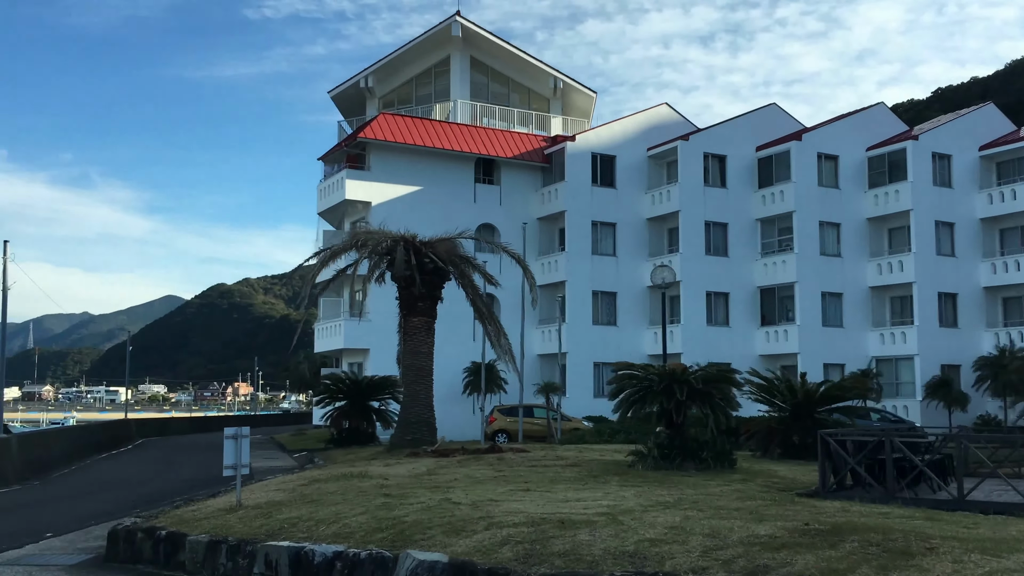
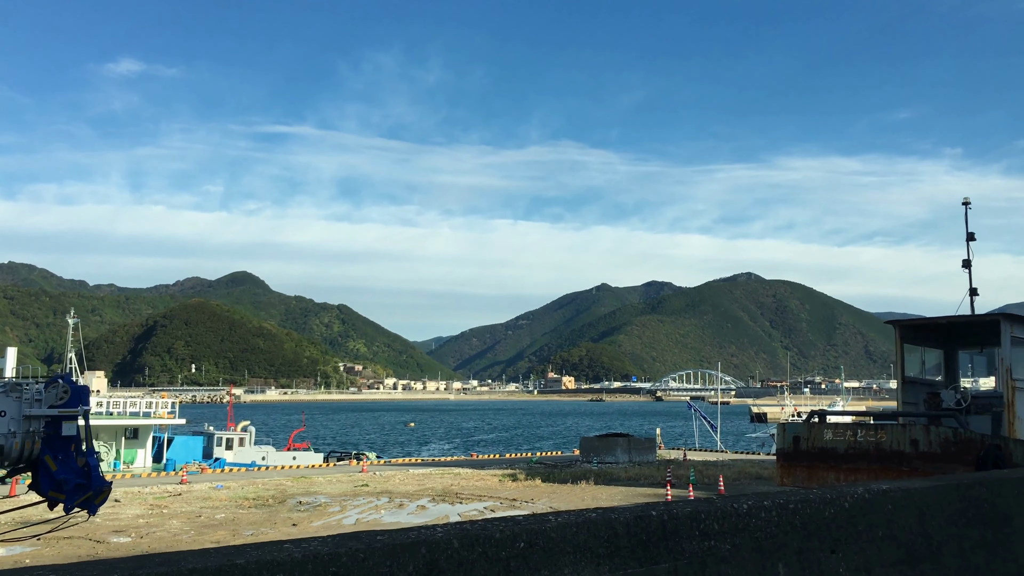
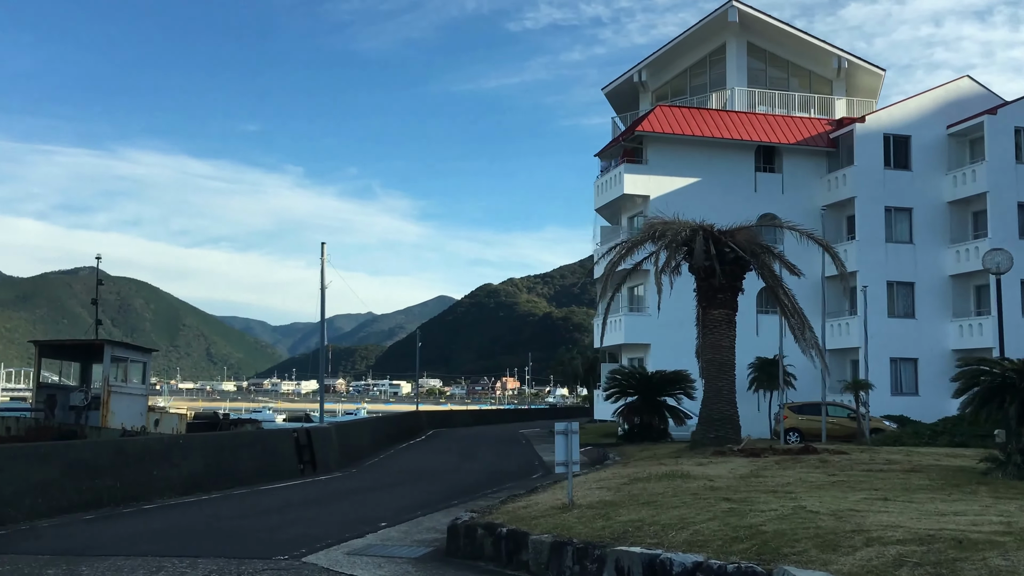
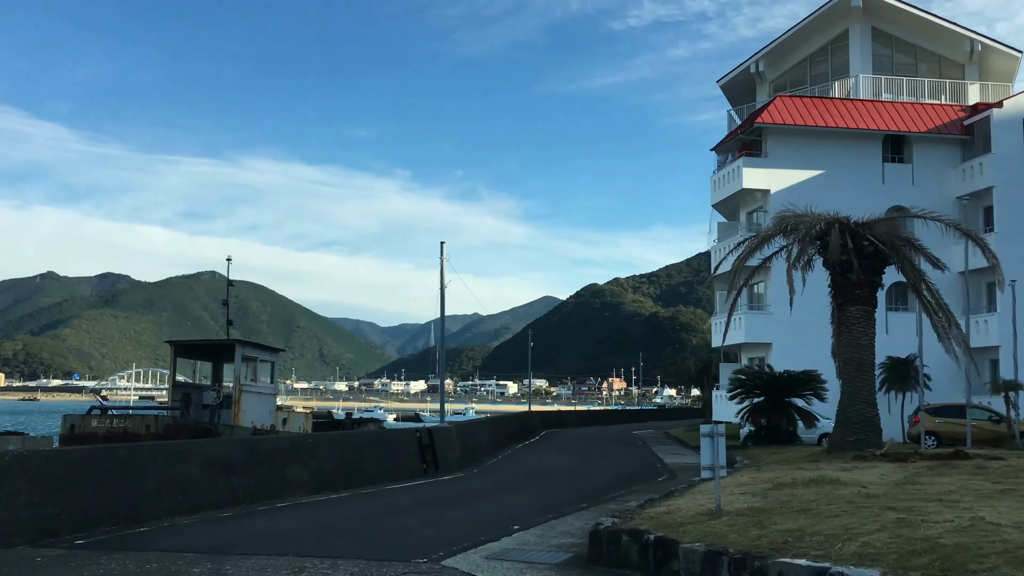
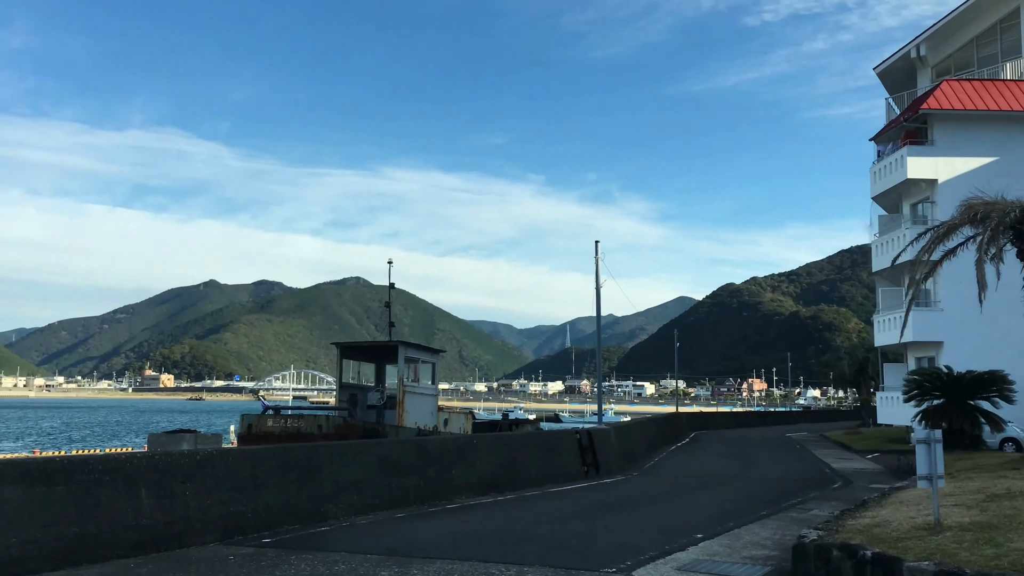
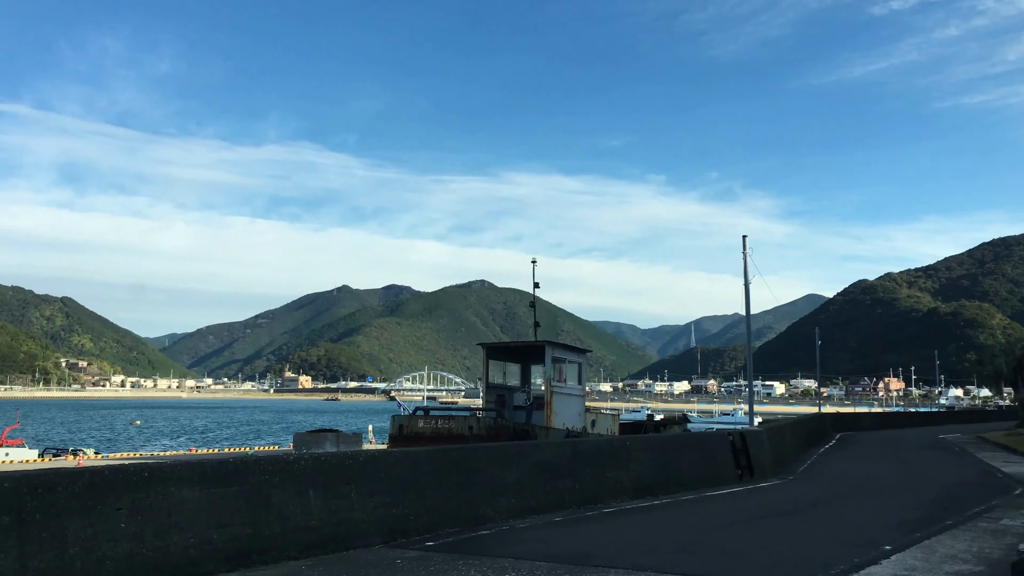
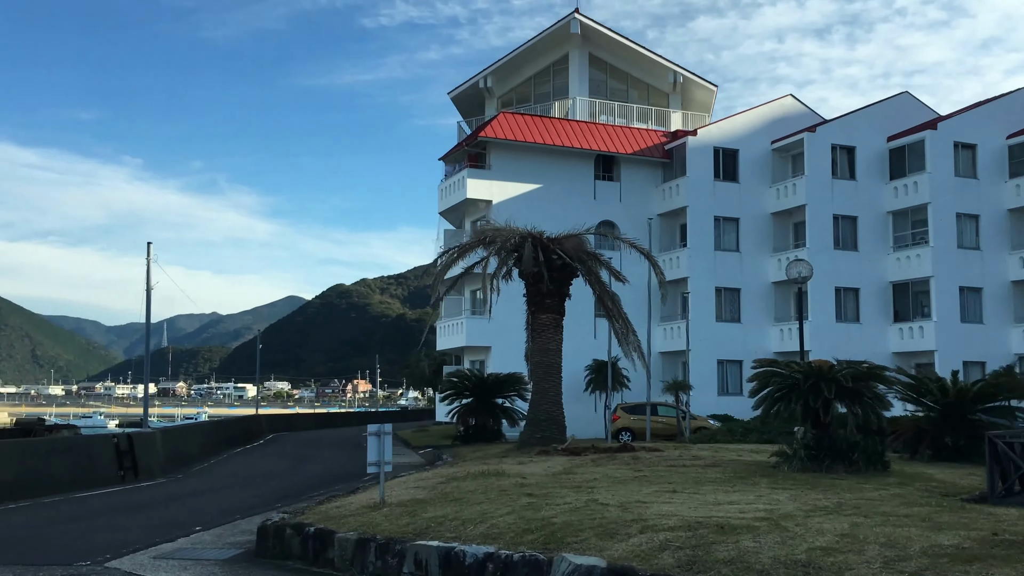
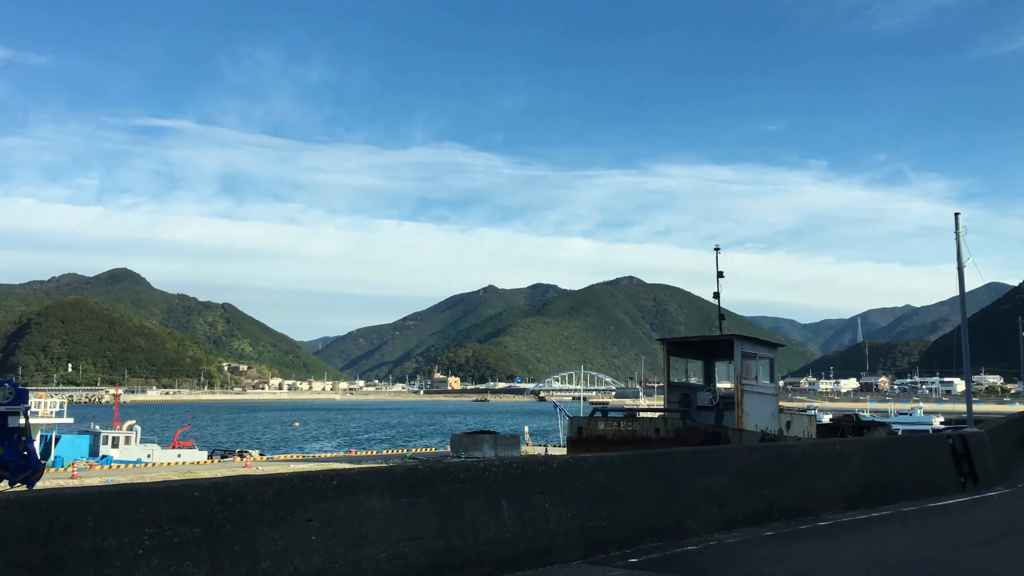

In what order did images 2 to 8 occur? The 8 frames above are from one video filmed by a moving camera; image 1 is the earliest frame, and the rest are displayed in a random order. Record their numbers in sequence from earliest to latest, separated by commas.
7, 3, 4, 5, 6, 8, 2
